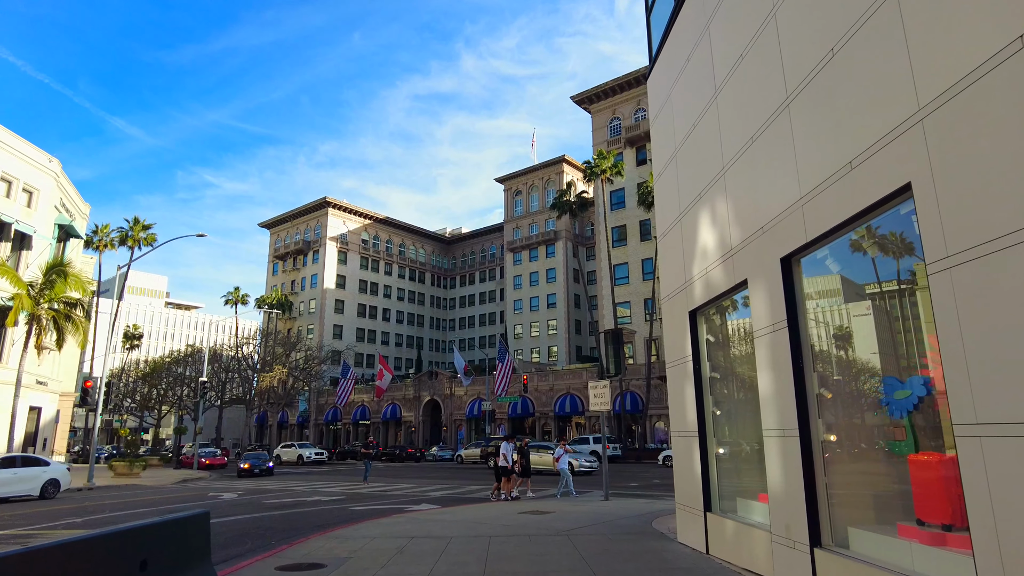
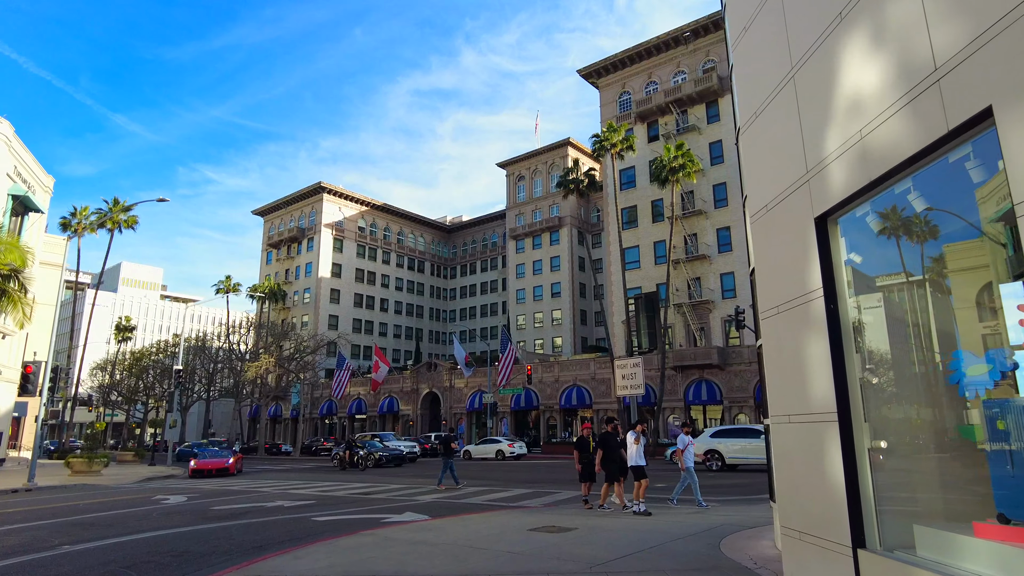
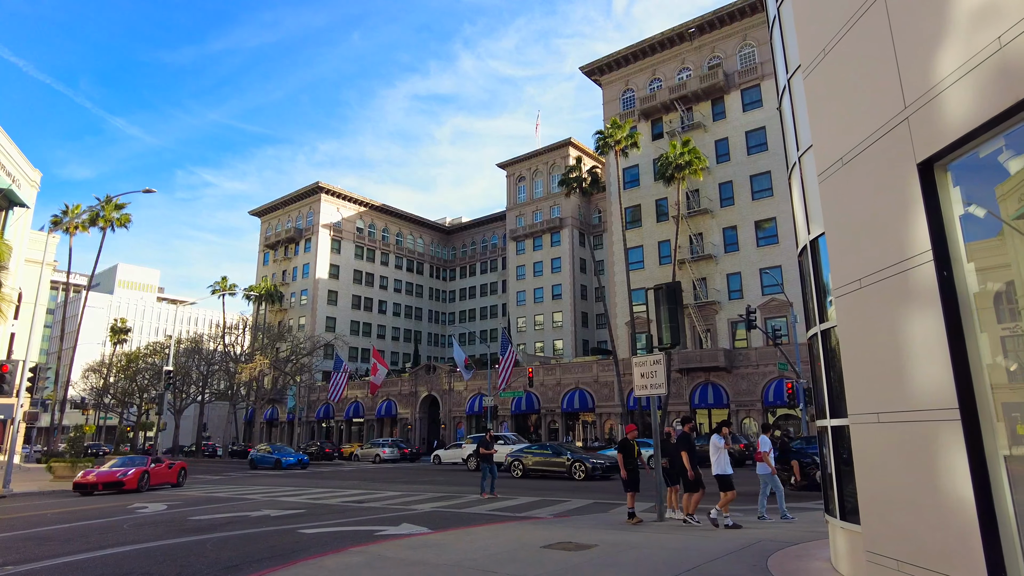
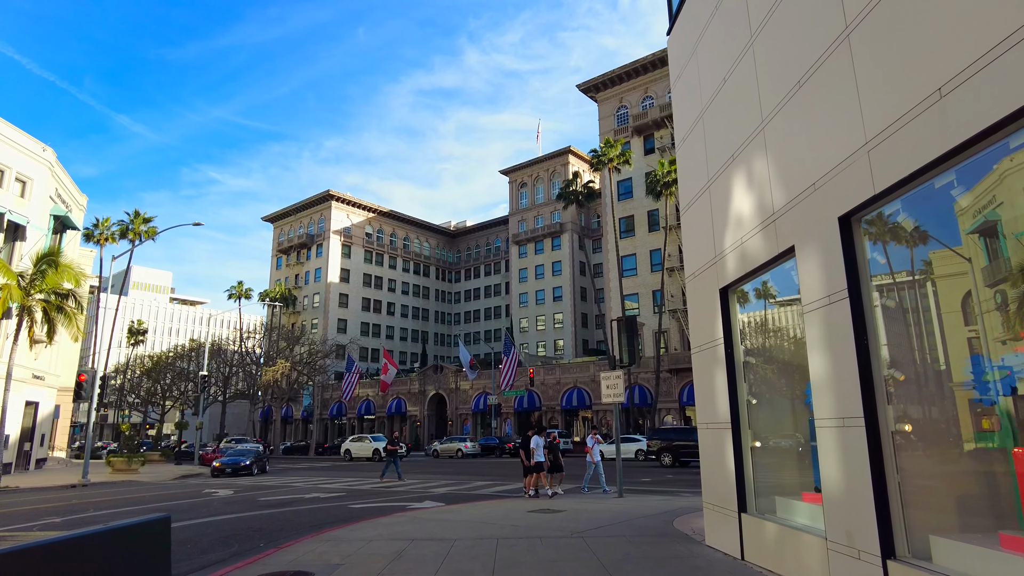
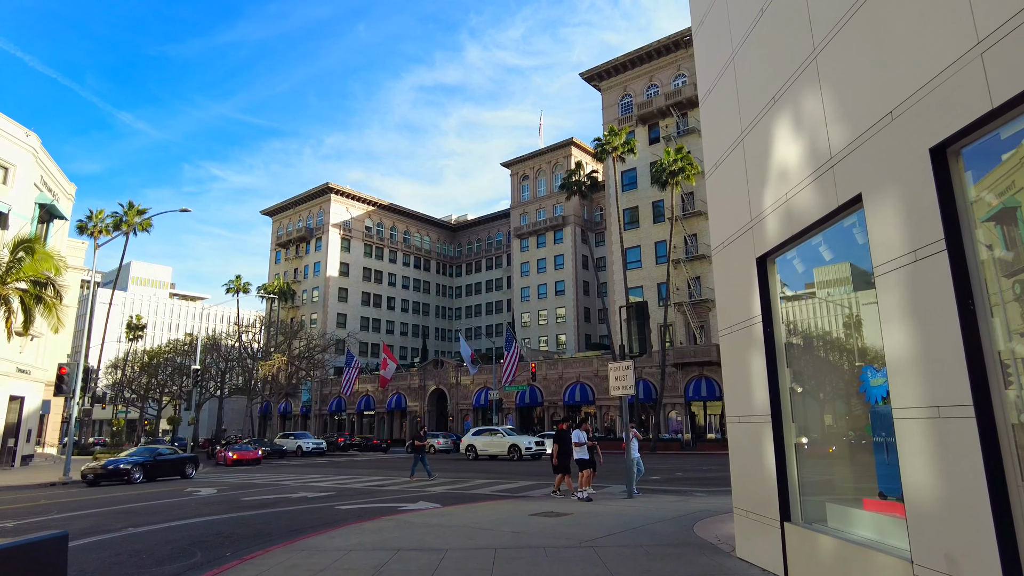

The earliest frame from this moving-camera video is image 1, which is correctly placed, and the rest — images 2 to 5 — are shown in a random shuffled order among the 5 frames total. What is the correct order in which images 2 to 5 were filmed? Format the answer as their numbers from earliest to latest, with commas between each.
4, 5, 2, 3
